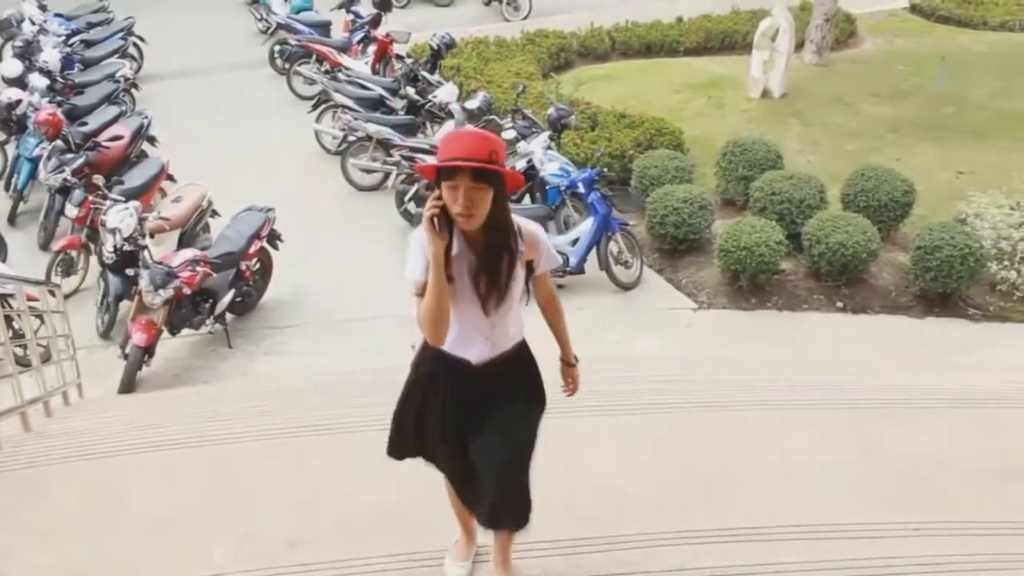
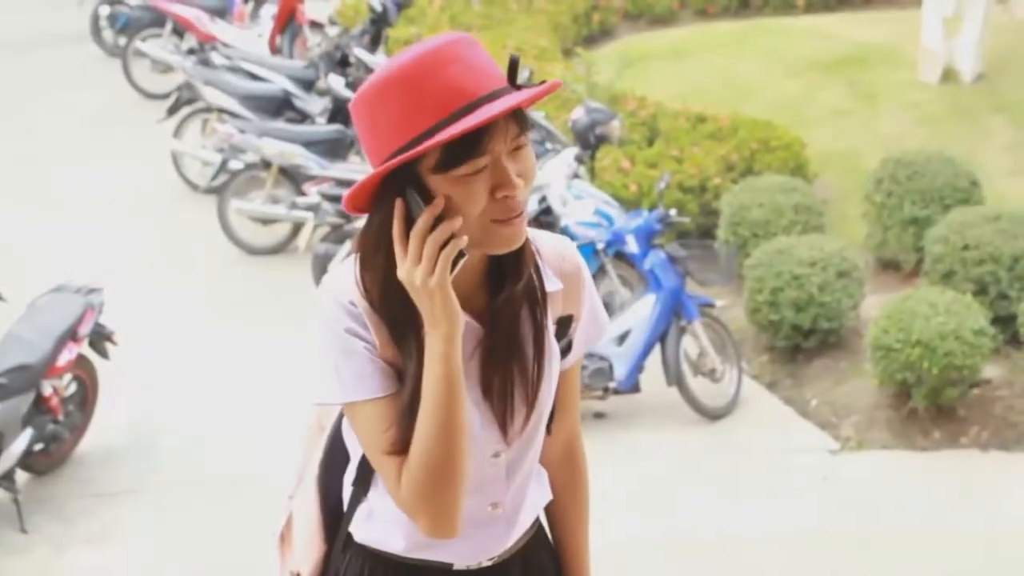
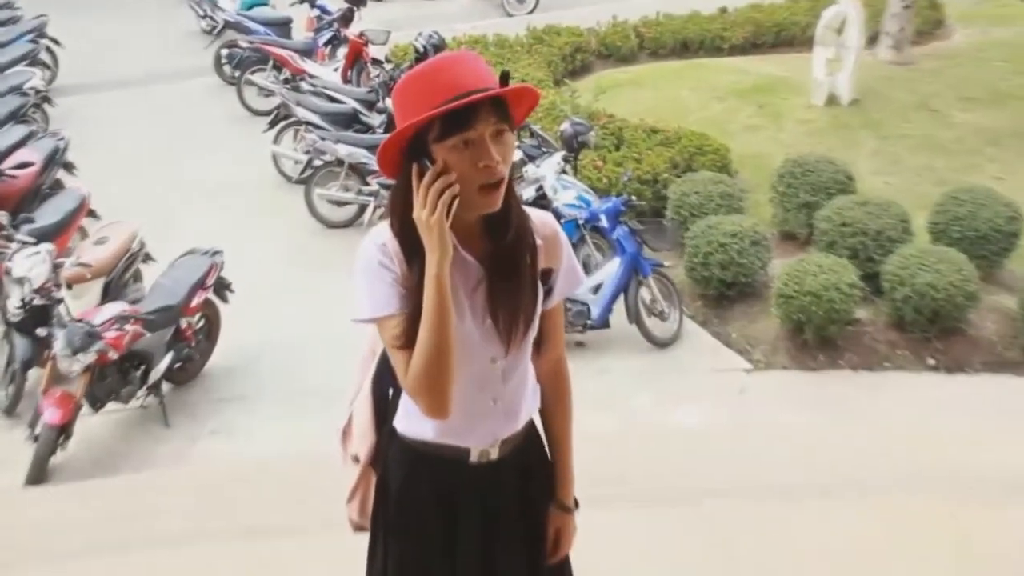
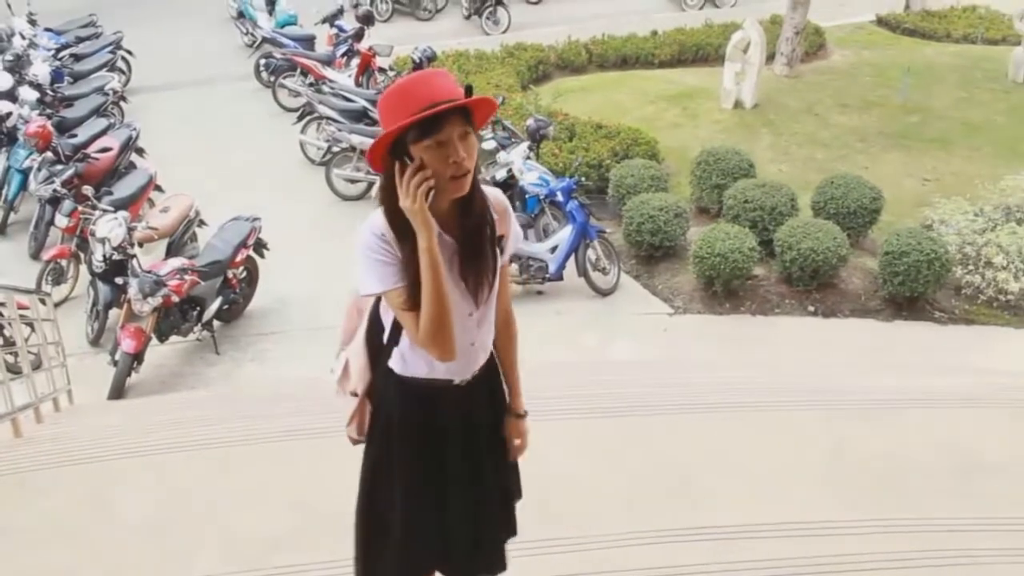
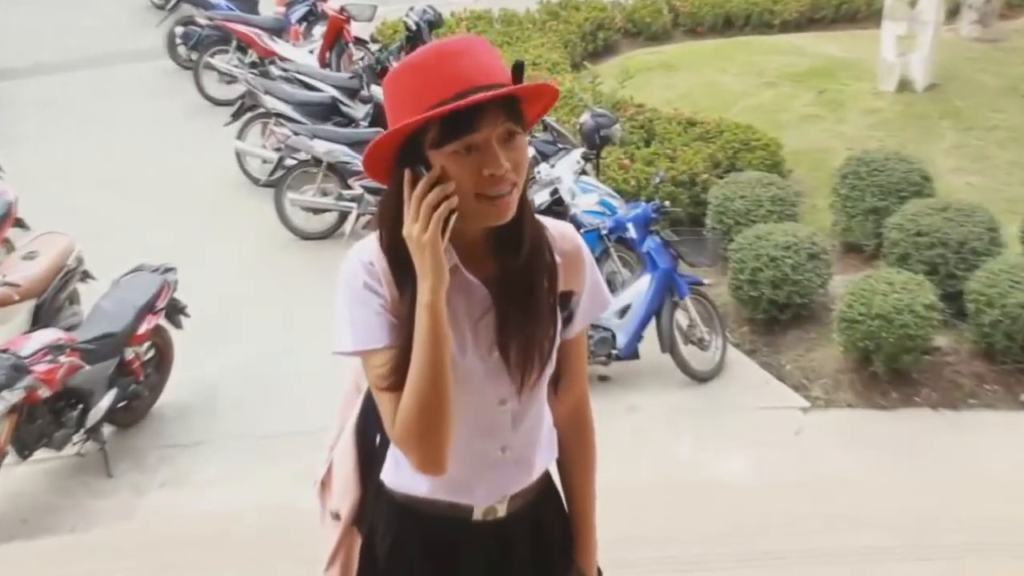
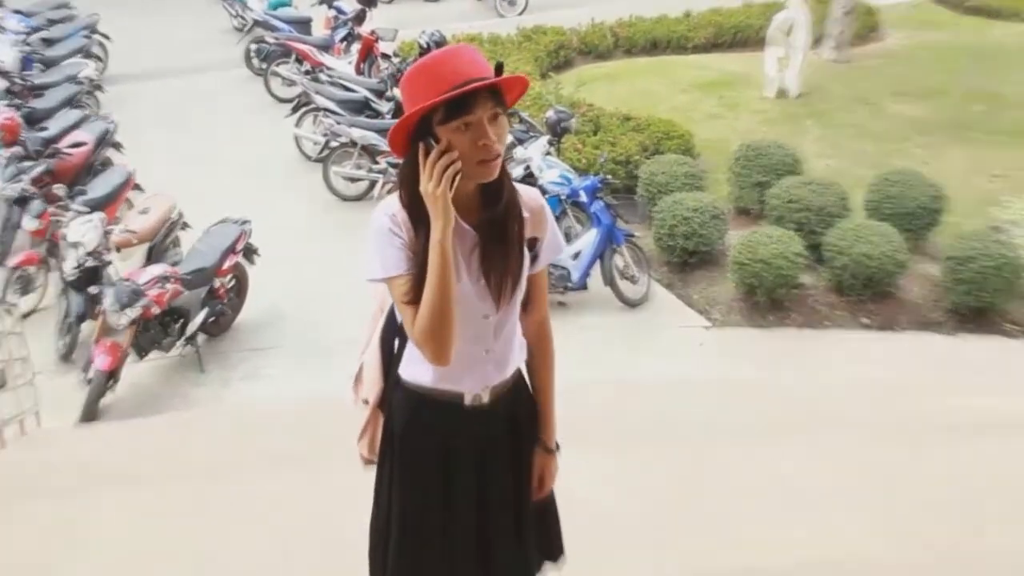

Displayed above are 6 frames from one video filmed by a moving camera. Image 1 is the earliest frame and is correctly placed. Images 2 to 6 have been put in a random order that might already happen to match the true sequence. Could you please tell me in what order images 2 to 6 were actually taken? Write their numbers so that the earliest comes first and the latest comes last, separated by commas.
4, 6, 3, 5, 2
